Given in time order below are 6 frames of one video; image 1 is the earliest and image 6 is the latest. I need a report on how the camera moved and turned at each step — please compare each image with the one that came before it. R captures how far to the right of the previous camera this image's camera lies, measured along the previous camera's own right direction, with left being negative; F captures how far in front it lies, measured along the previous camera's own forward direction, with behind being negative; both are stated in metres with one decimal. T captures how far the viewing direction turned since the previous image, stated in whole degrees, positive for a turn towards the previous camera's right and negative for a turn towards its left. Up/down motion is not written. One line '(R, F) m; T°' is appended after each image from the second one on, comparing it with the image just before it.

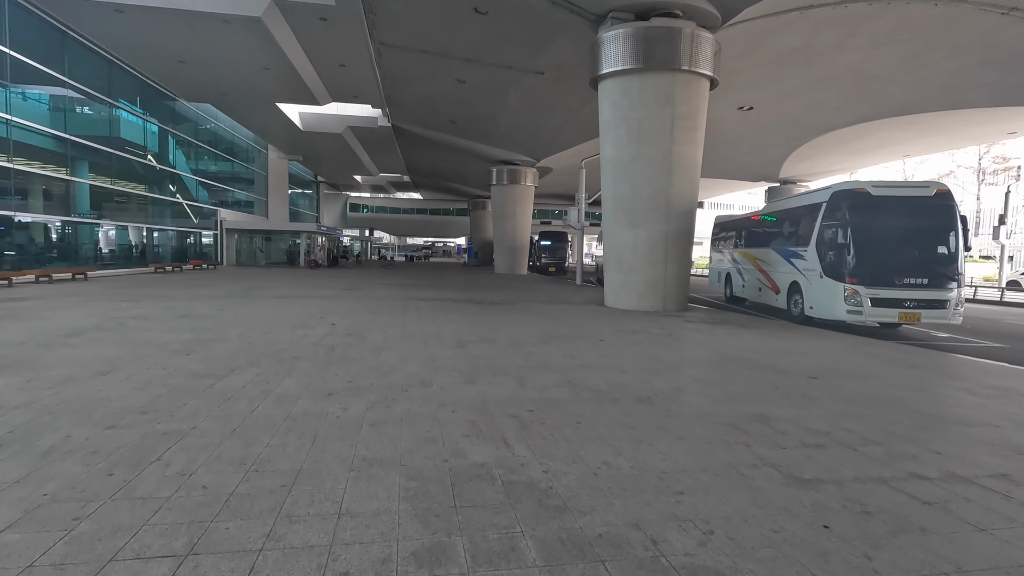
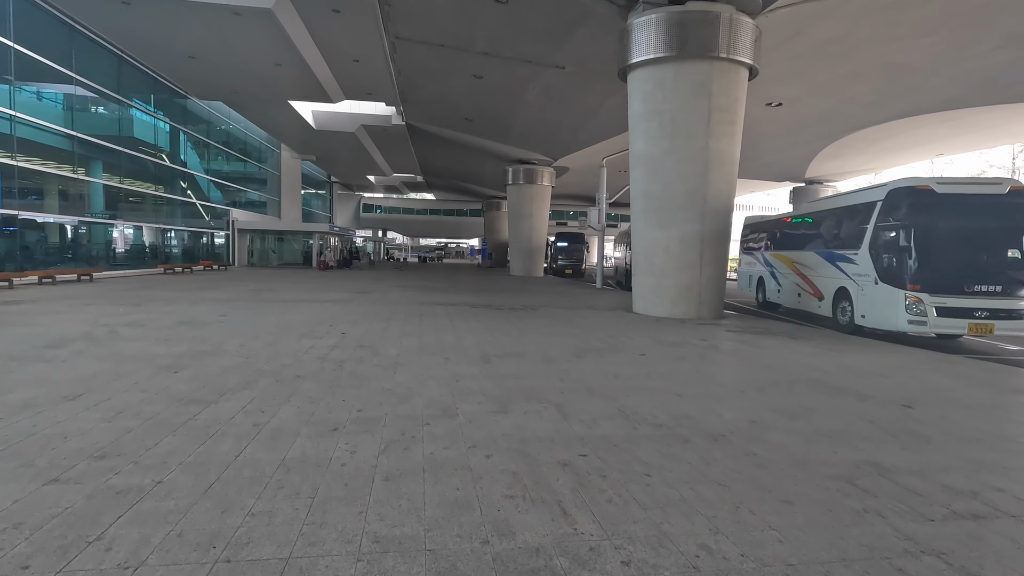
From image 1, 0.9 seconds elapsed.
(-0.3, +0.9) m; -1°
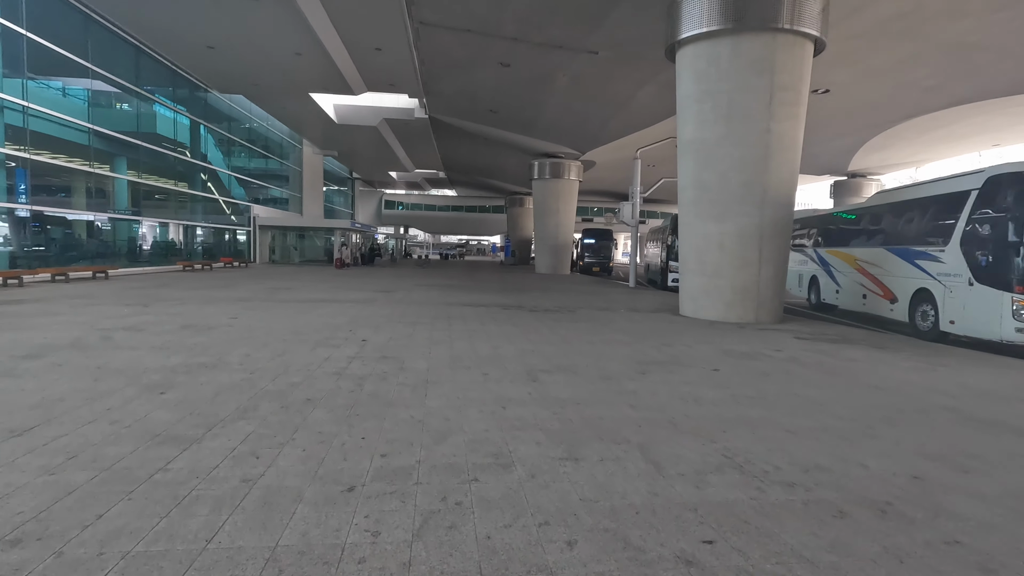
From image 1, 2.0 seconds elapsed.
(-0.3, +1.2) m; -2°
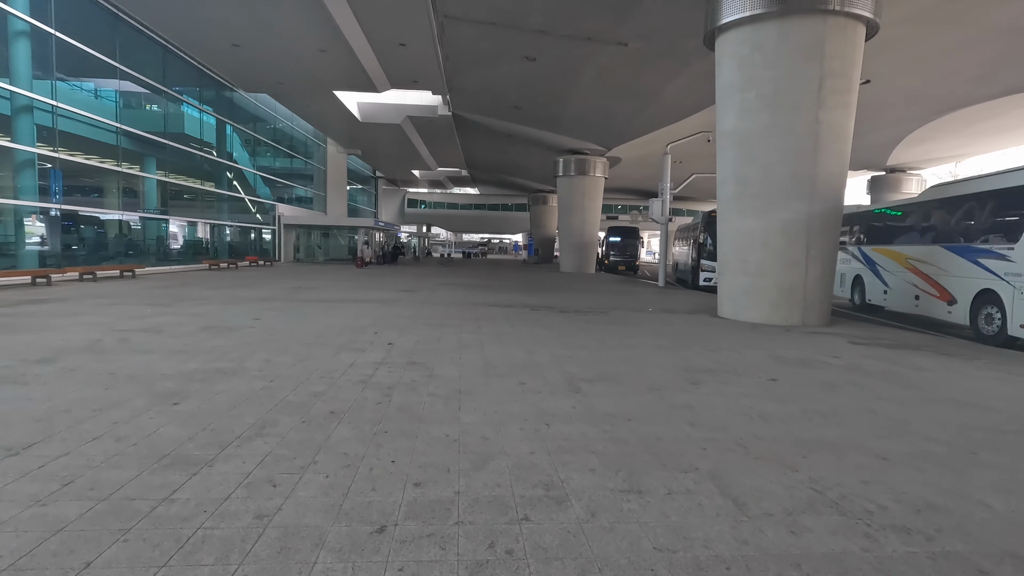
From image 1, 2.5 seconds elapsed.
(-0.2, +0.5) m; -2°
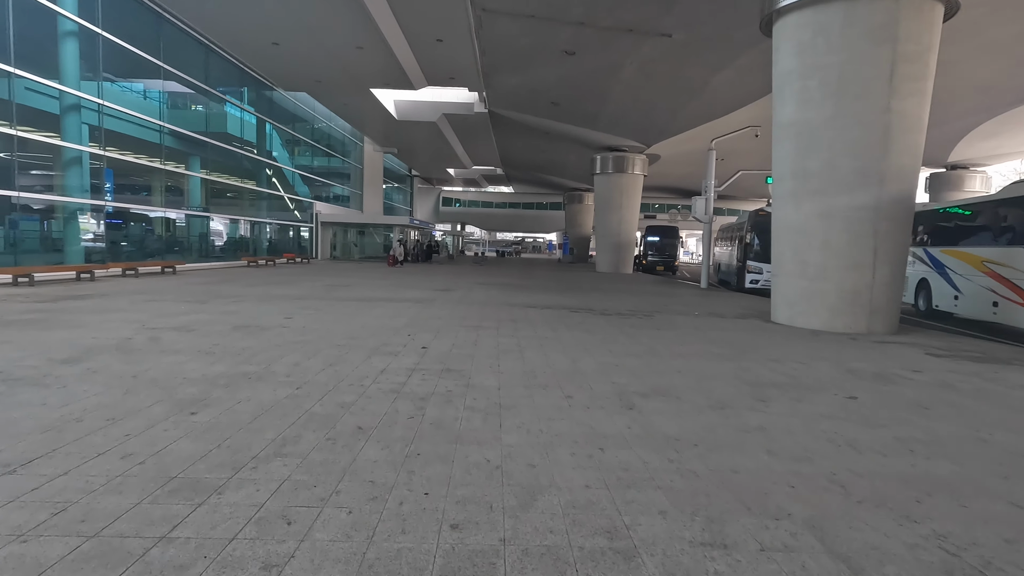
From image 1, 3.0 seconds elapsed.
(-0.1, +0.5) m; -4°
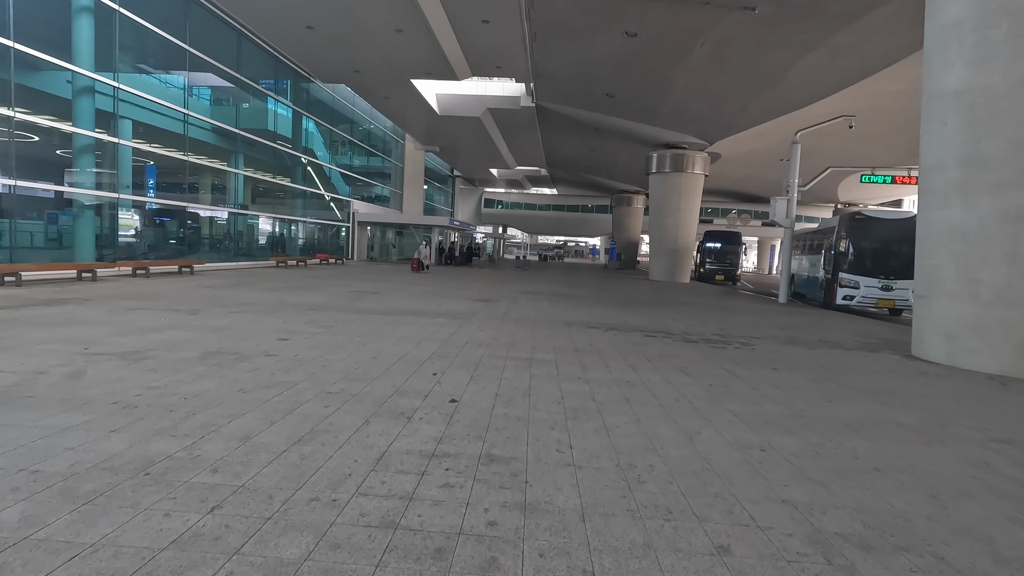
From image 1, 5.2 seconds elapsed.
(-0.3, +2.3) m; -4°
